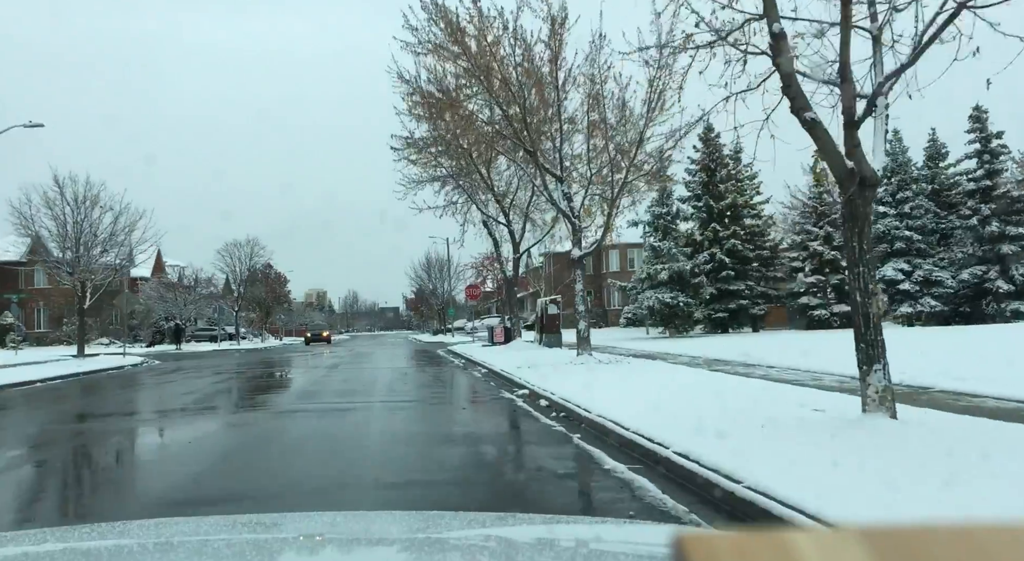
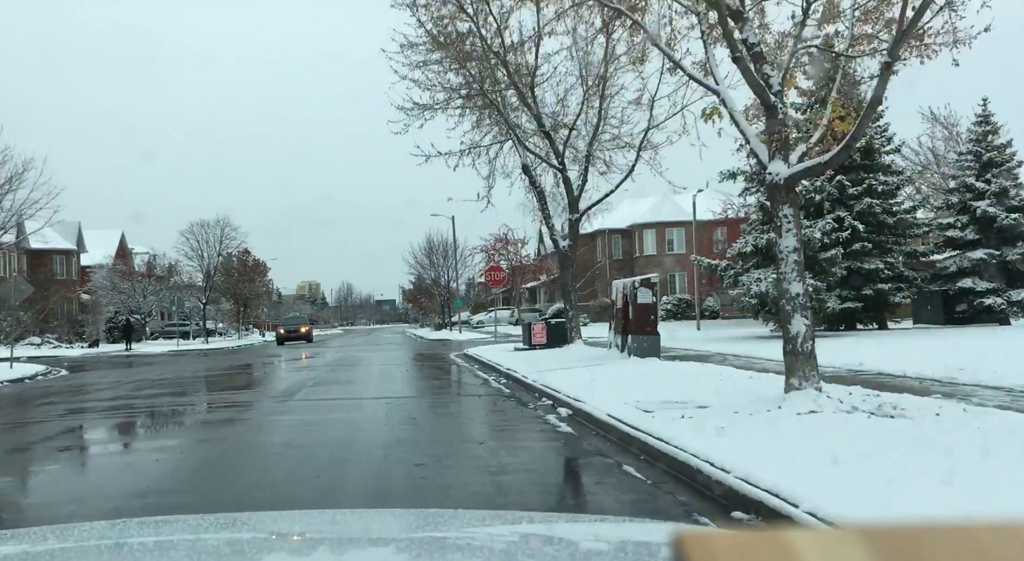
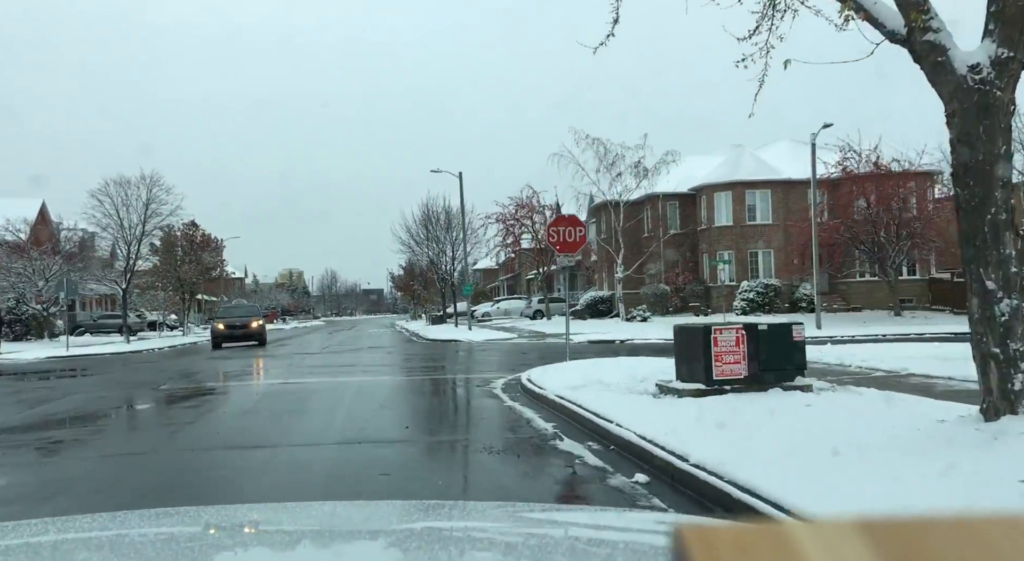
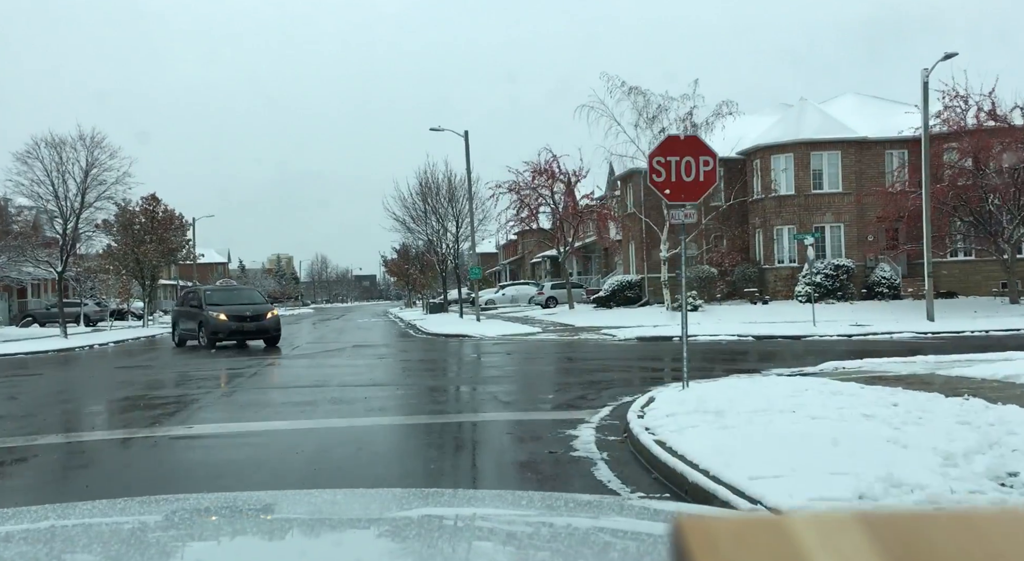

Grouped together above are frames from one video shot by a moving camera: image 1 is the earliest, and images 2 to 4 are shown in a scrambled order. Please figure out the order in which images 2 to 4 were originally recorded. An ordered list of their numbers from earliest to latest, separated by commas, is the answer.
2, 3, 4
